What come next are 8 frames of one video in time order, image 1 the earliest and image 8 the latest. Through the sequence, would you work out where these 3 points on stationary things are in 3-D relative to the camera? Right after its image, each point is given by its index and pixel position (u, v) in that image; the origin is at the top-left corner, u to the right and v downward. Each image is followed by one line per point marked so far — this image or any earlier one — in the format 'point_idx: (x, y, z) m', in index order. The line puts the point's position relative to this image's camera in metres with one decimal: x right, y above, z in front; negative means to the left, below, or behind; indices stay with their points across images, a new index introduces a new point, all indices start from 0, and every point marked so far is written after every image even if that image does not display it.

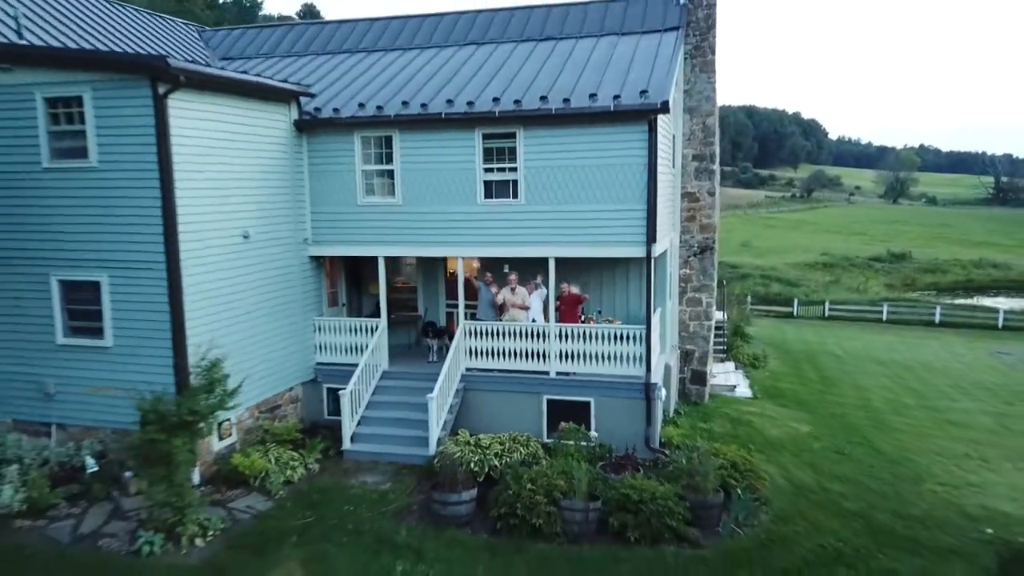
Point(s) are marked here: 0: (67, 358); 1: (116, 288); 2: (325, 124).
0: (-5.2, -0.8, +9.5) m
1: (-4.5, 0.0, +9.2) m
2: (-2.6, +2.3, +11.2) m
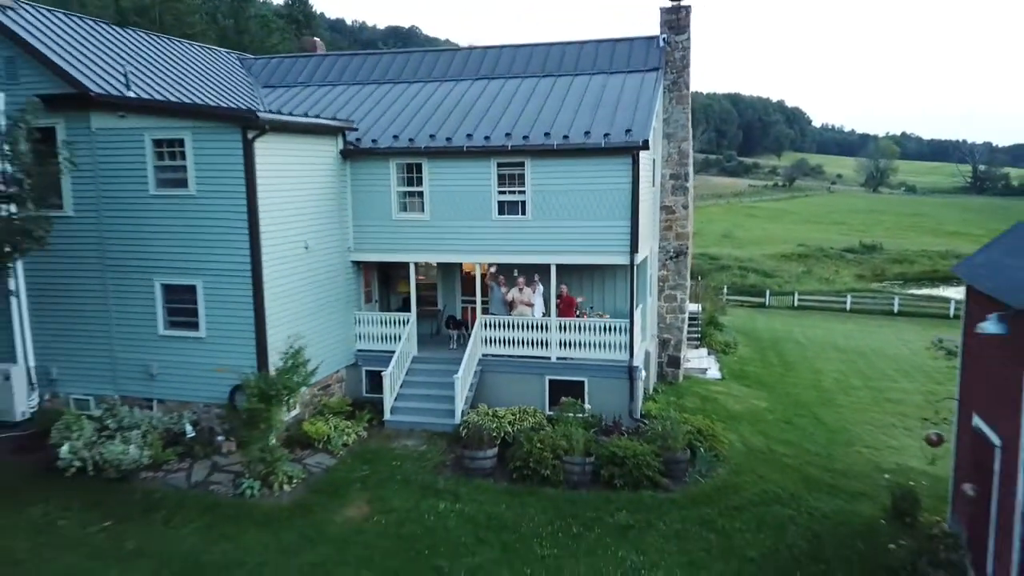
0: (-5.1, -0.8, +11.8) m
1: (-4.4, 0.0, +11.5) m
2: (-2.5, +2.3, +13.5) m
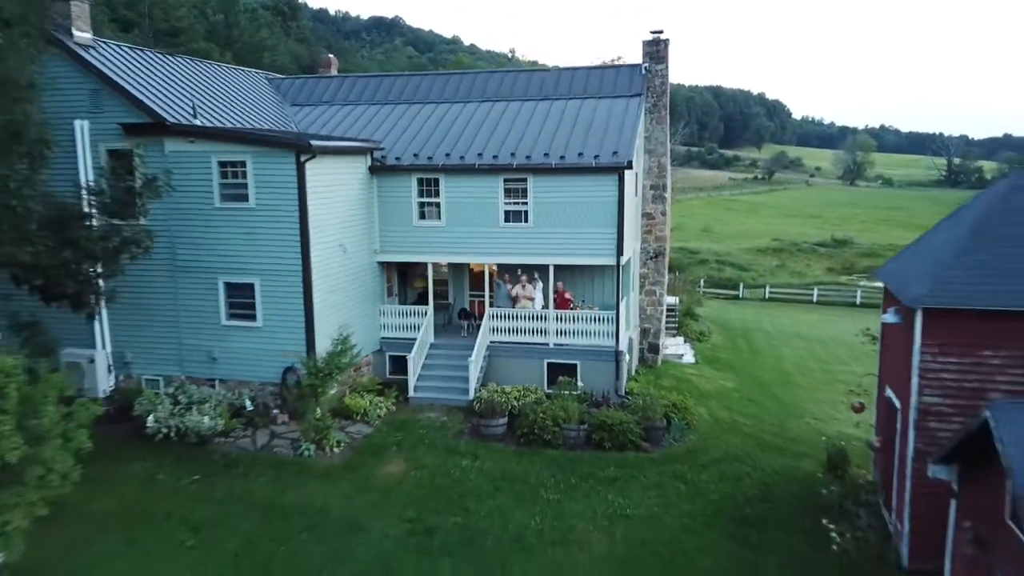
0: (-5.0, -0.8, +14.0) m
1: (-4.2, 0.0, +13.7) m
2: (-2.4, +2.4, +15.8) m
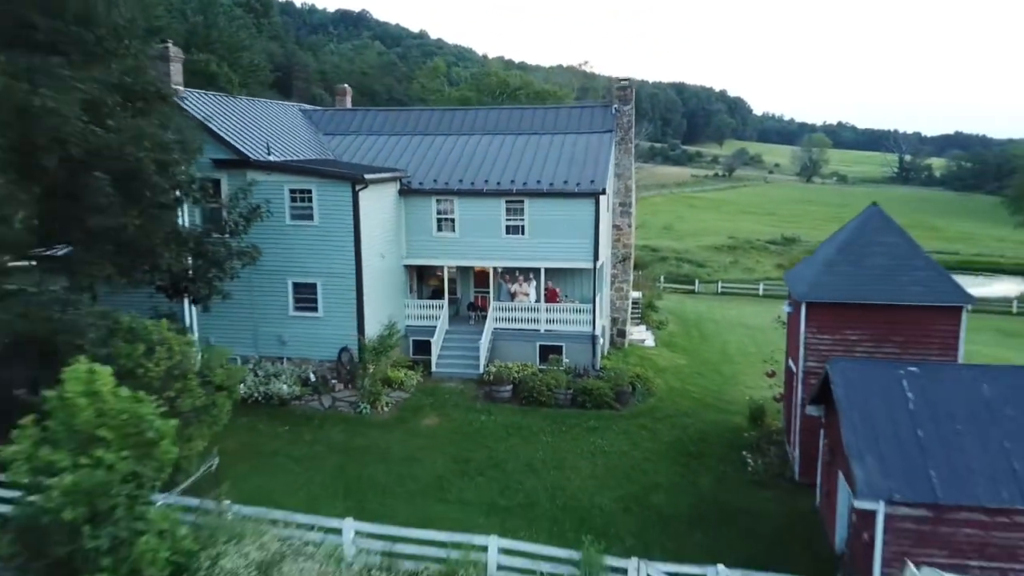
0: (-4.9, -0.8, +18.1) m
1: (-4.2, 0.0, +17.8) m
2: (-2.4, +2.4, +19.9) m
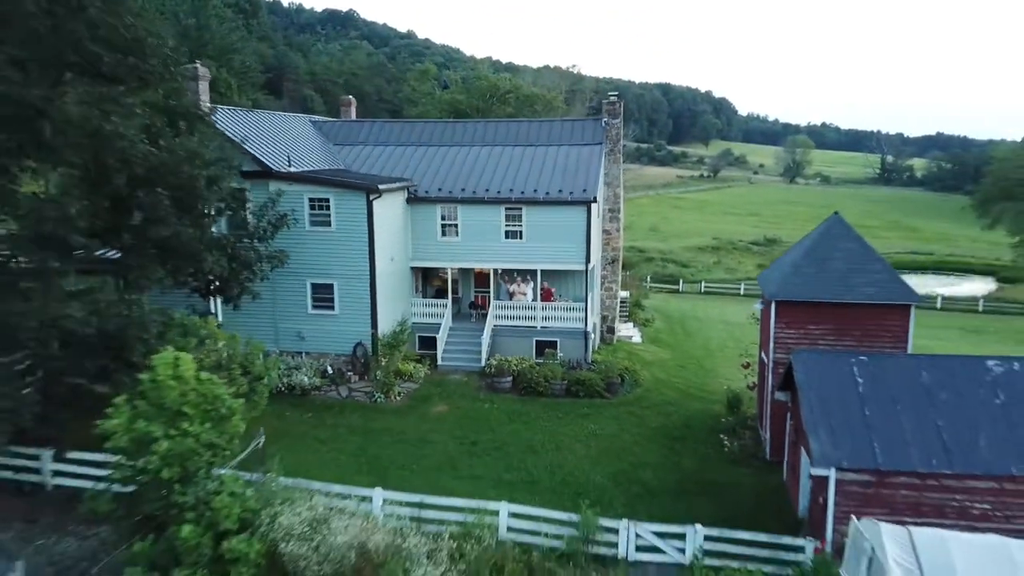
0: (-4.9, -0.8, +19.7) m
1: (-4.2, 0.0, +19.4) m
2: (-2.4, +2.4, +21.6) m
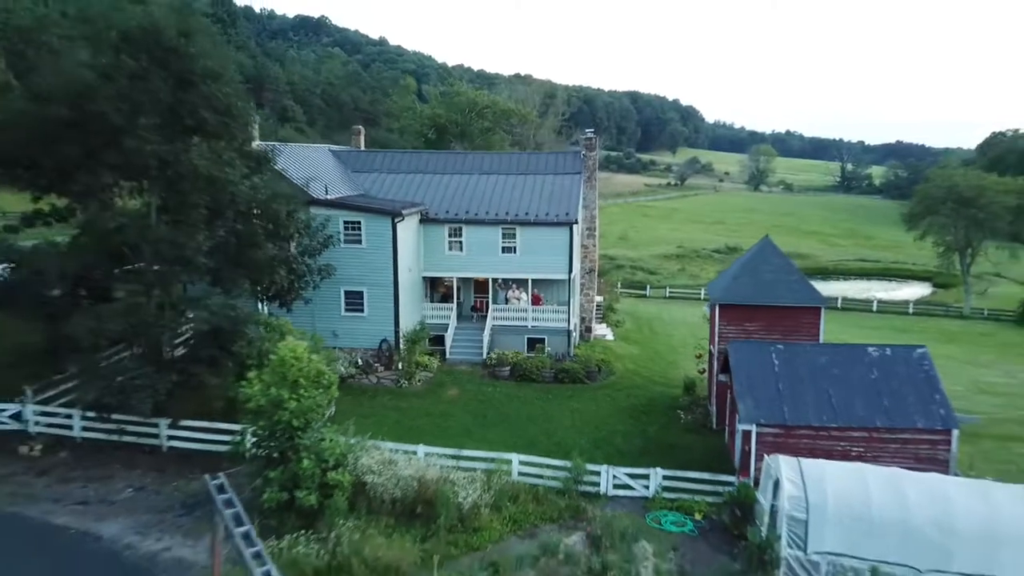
0: (-5.0, -1.0, +23.9) m
1: (-4.2, -0.2, +23.6) m
2: (-2.6, +2.2, +25.8) m
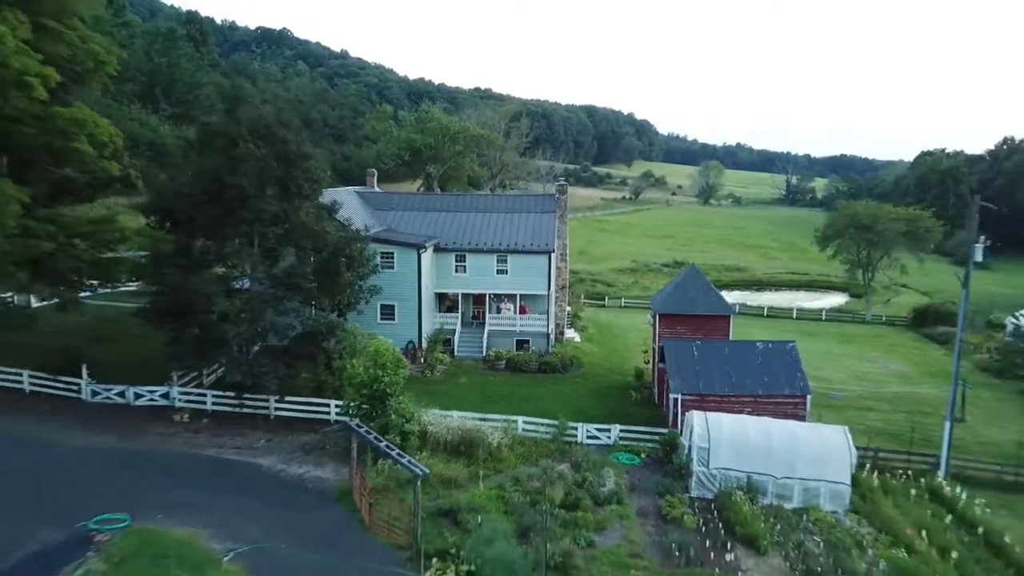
0: (-5.2, -1.5, +31.5) m
1: (-4.4, -0.7, +31.3) m
2: (-2.9, +1.6, +33.6) m
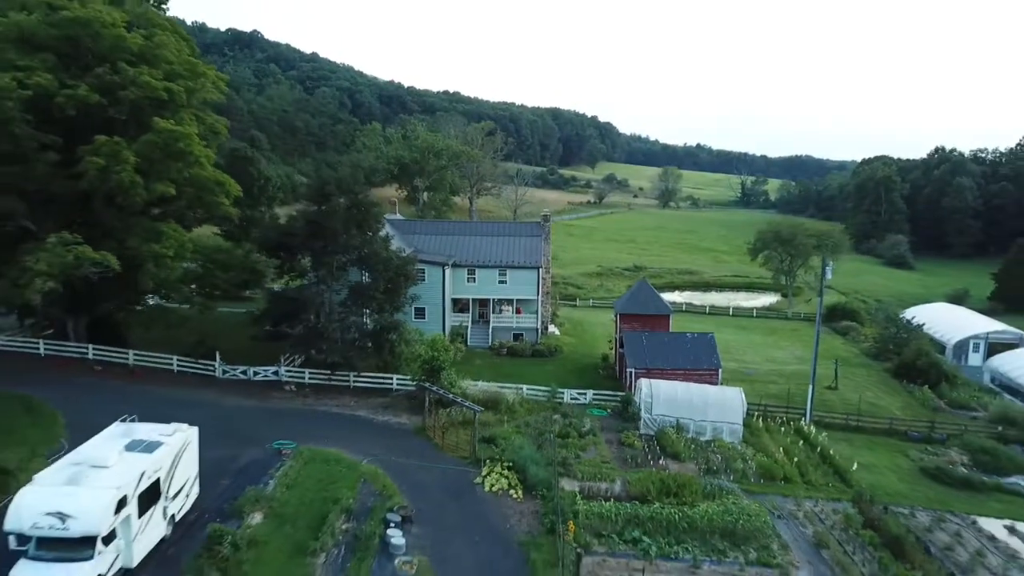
0: (-5.2, -1.9, +42.3) m
1: (-4.4, -1.1, +42.1) m
2: (-3.0, +1.3, +44.5) m
